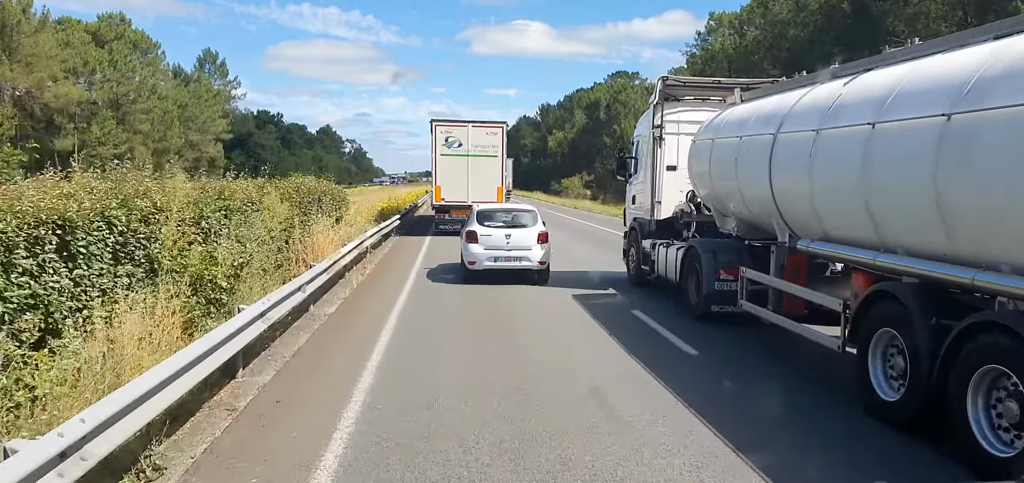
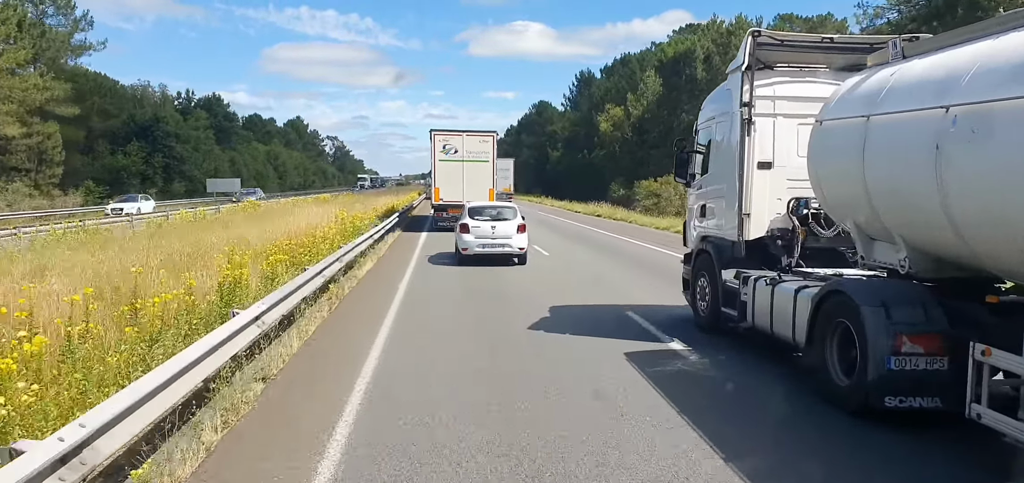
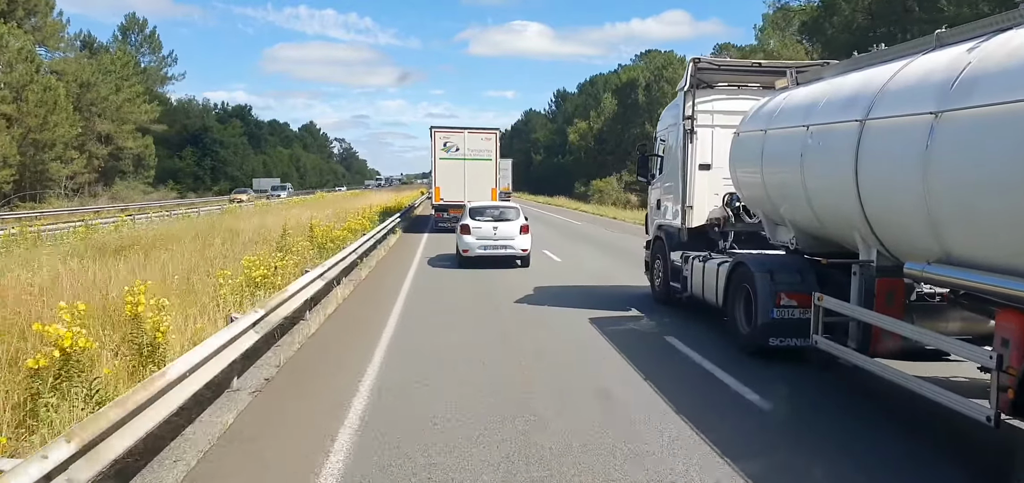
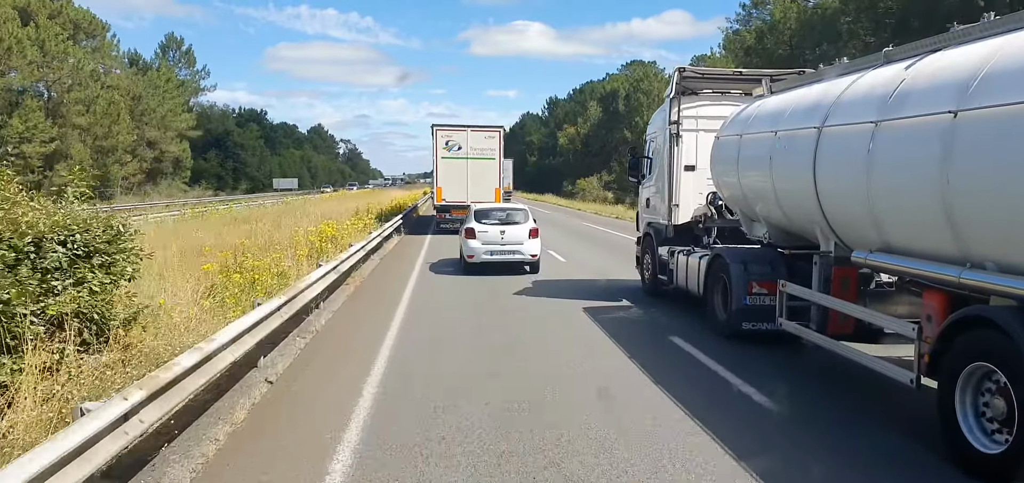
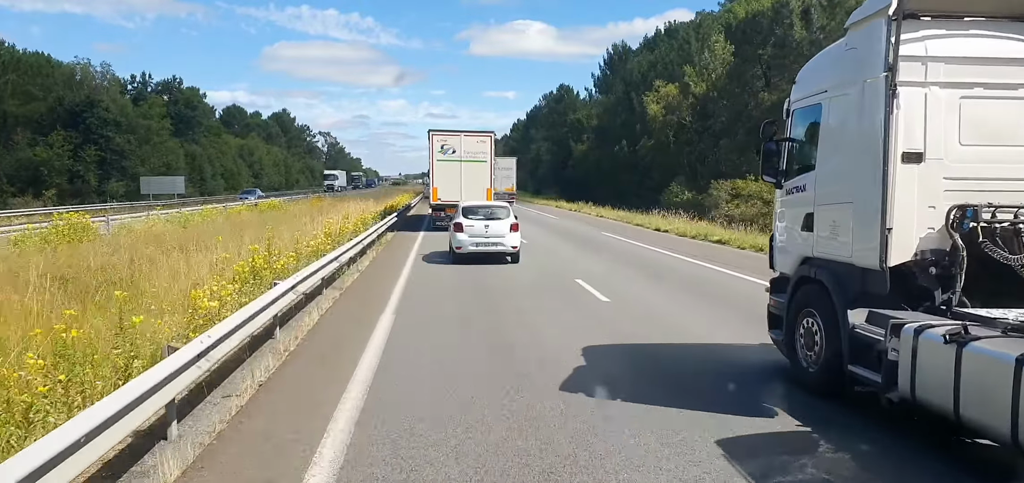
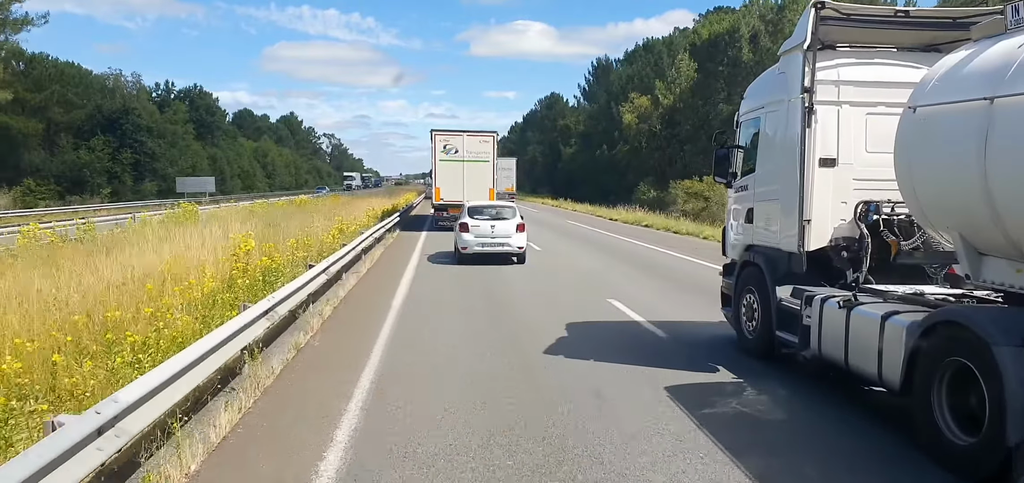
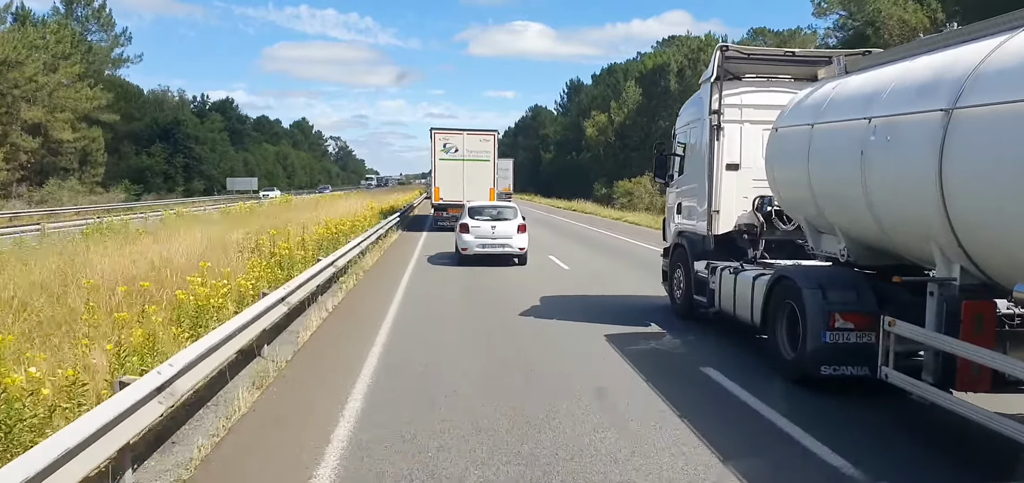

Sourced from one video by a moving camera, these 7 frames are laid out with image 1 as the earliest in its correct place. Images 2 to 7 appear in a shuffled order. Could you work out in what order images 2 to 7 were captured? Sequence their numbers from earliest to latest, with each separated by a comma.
4, 3, 7, 2, 6, 5
